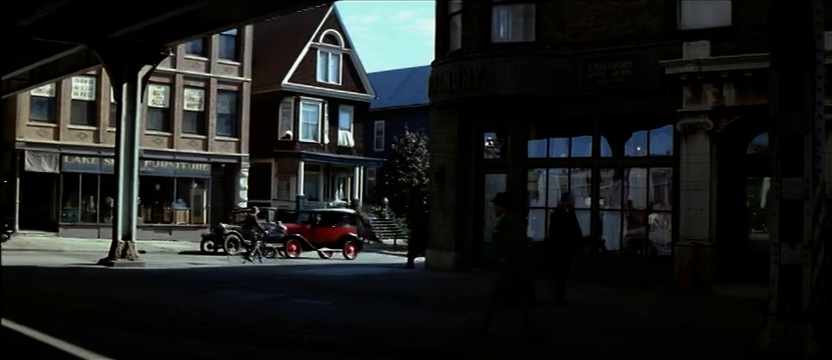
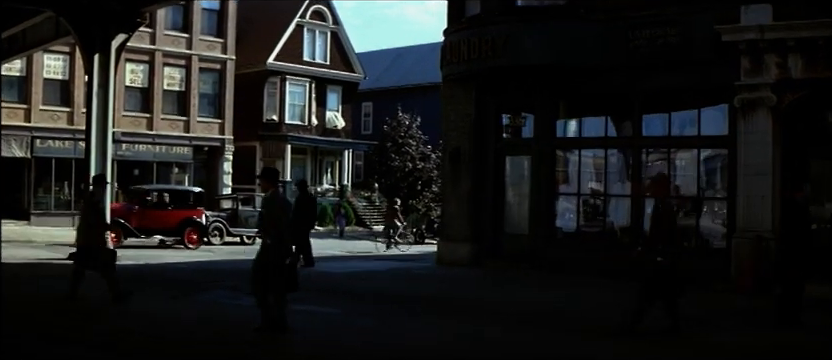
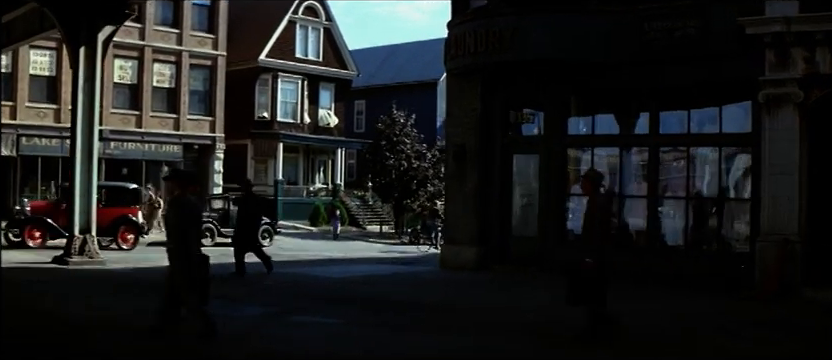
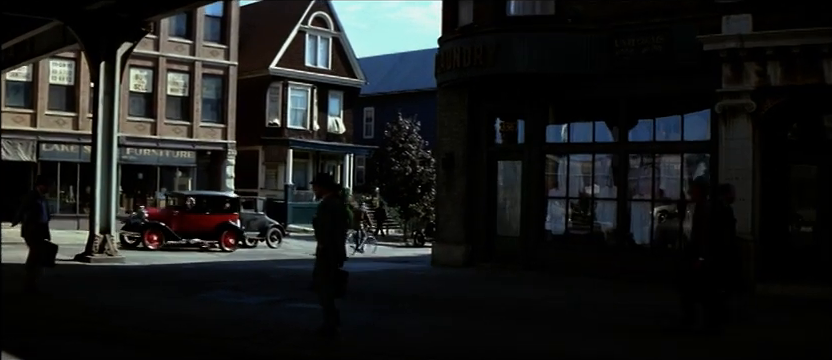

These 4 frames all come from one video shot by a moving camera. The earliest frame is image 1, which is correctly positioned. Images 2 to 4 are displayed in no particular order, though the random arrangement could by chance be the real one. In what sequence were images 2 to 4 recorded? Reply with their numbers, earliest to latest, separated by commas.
4, 2, 3
